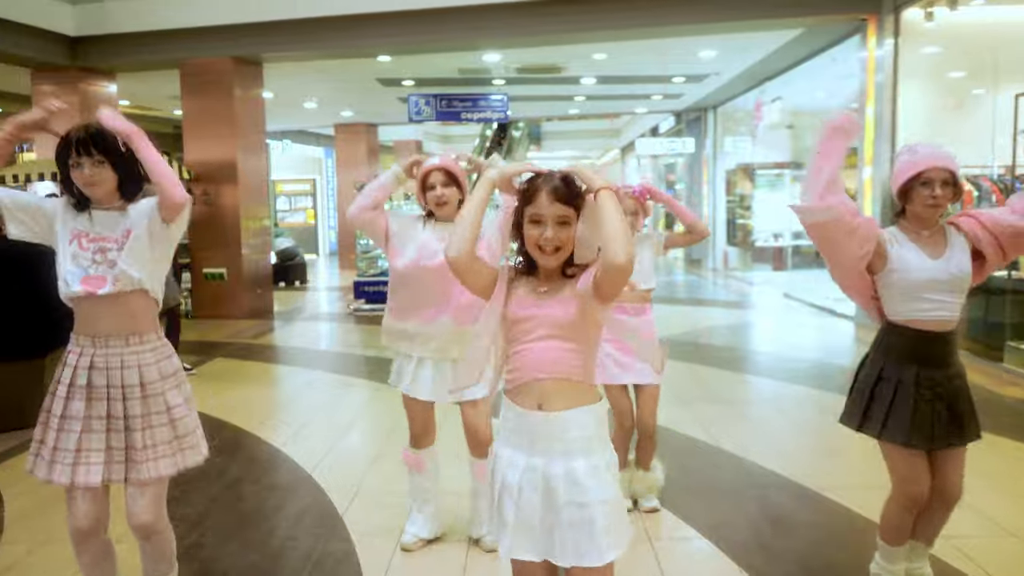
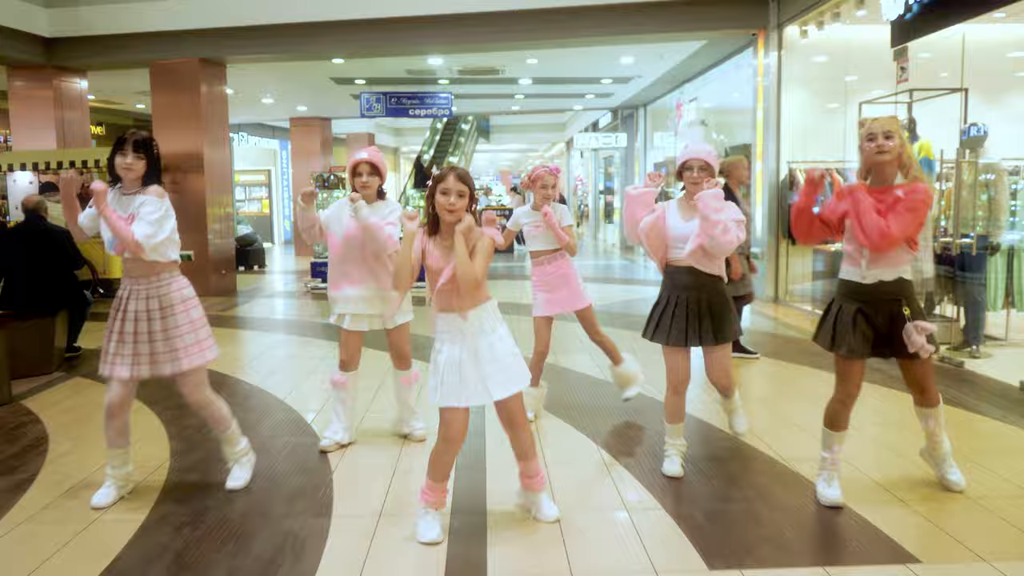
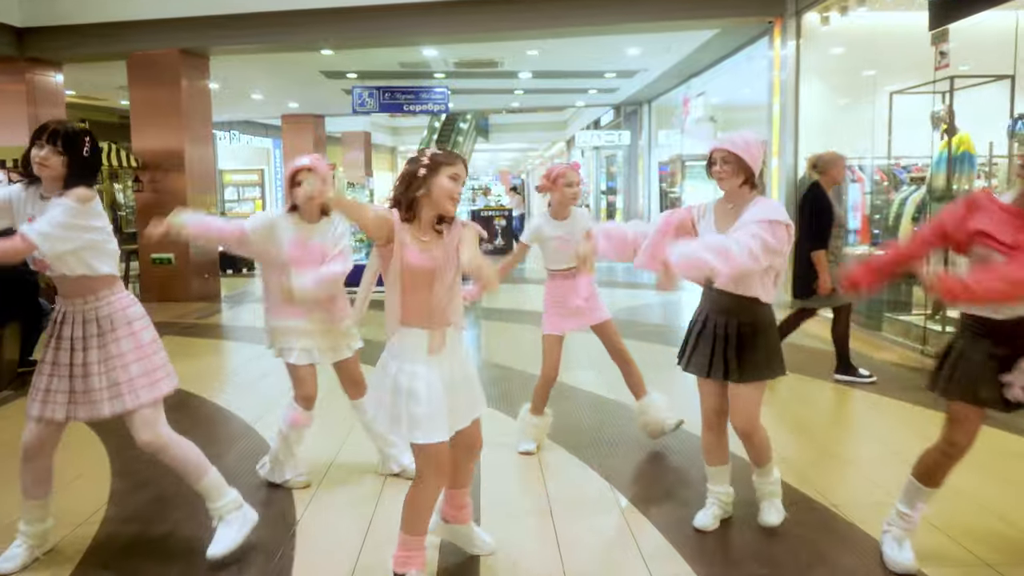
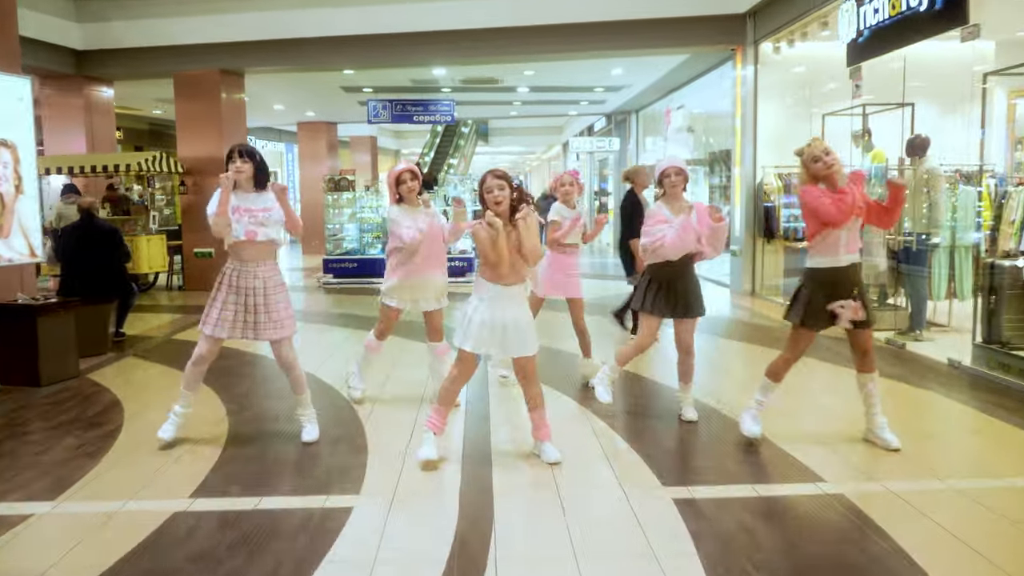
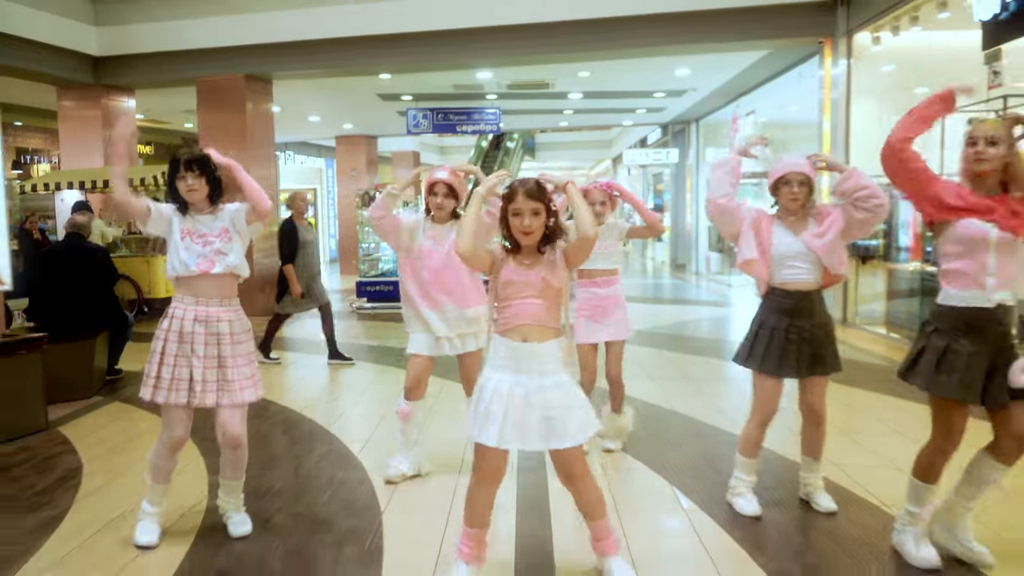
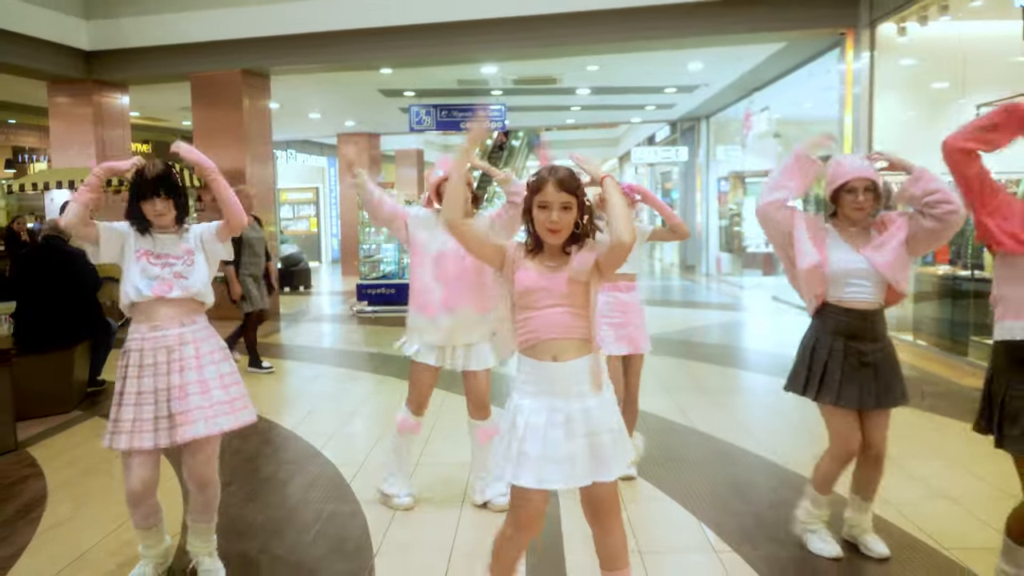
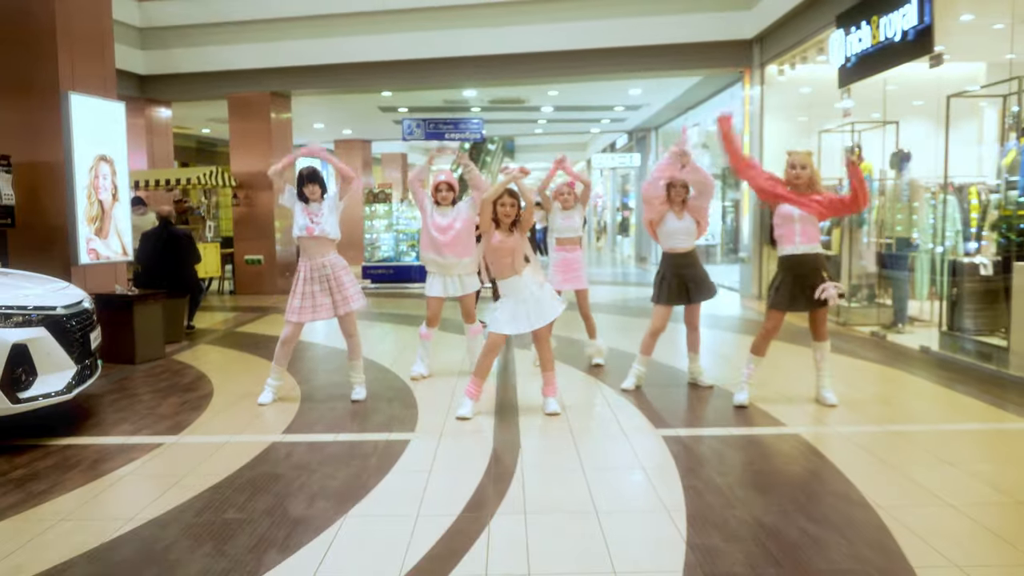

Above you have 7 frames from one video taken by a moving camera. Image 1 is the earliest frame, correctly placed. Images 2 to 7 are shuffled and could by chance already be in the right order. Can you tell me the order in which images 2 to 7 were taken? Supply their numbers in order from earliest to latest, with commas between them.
6, 5, 7, 4, 2, 3
